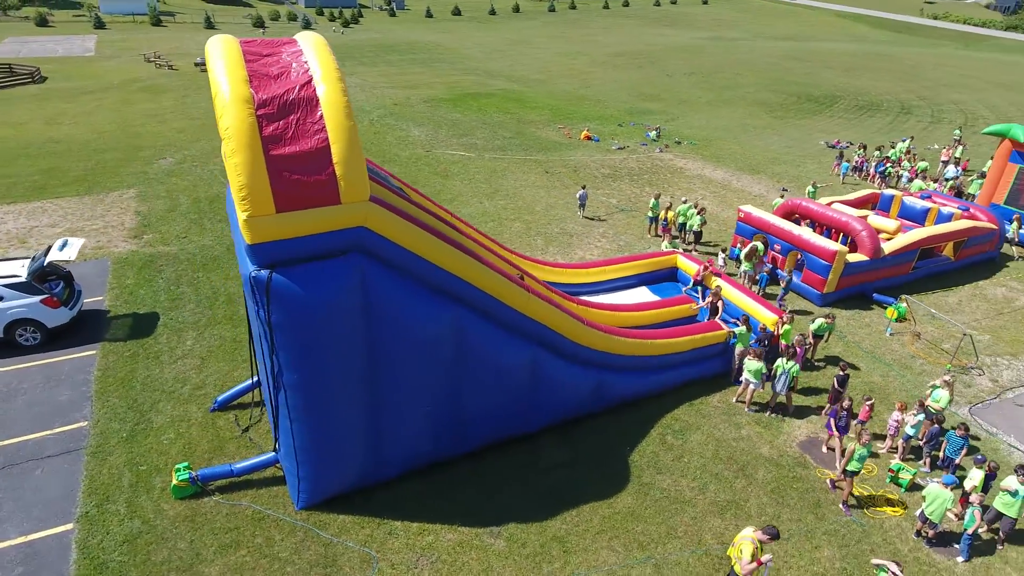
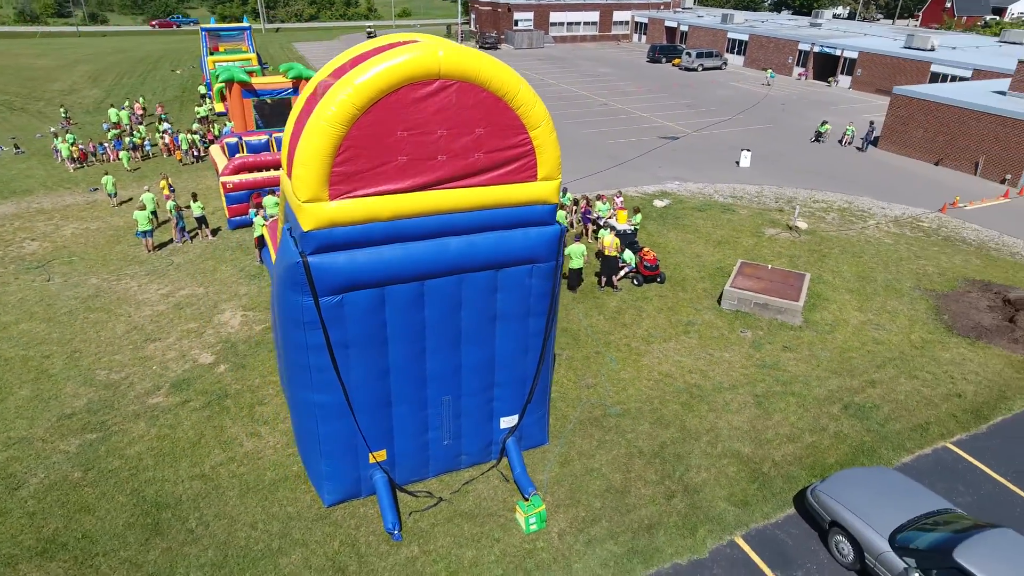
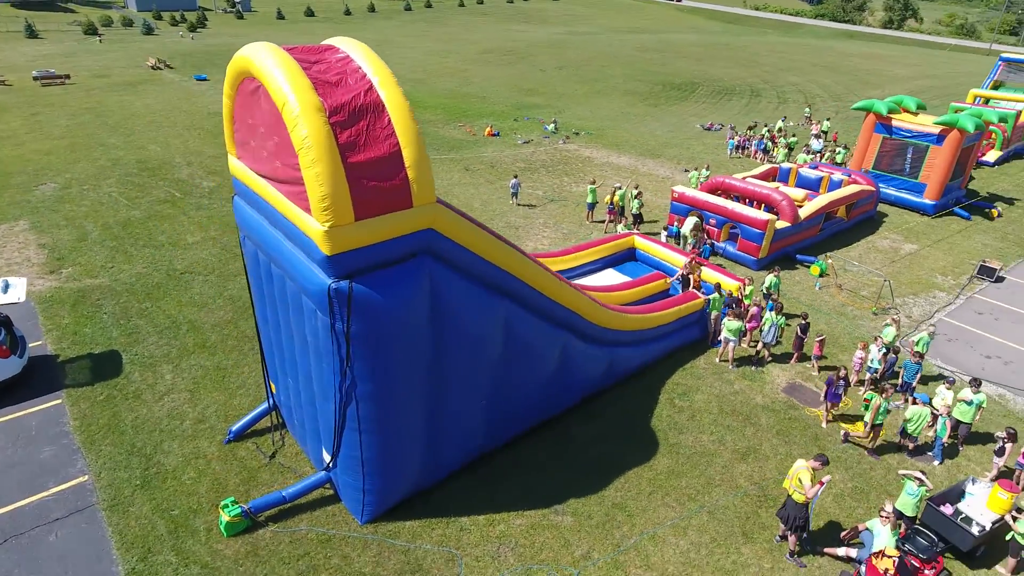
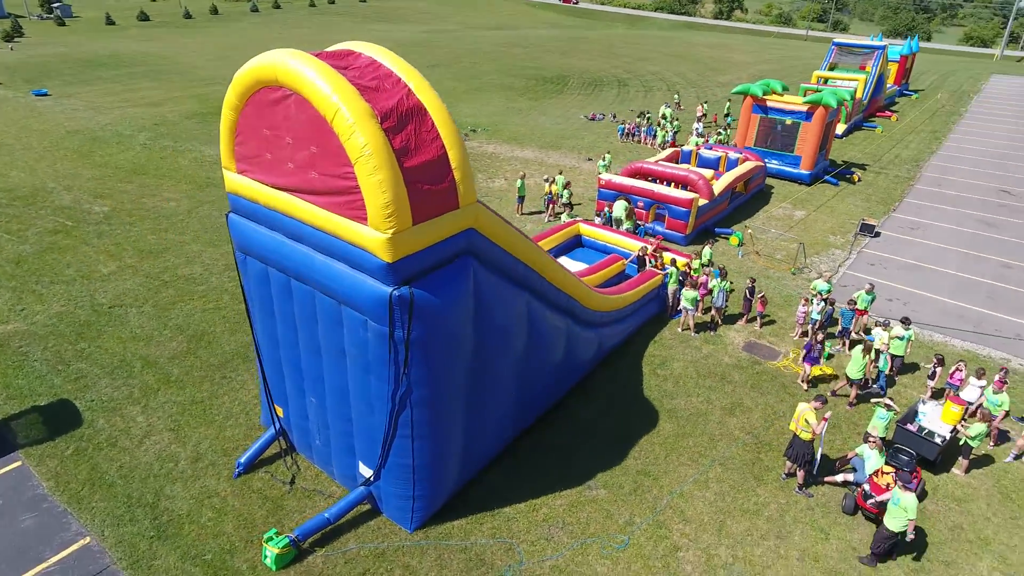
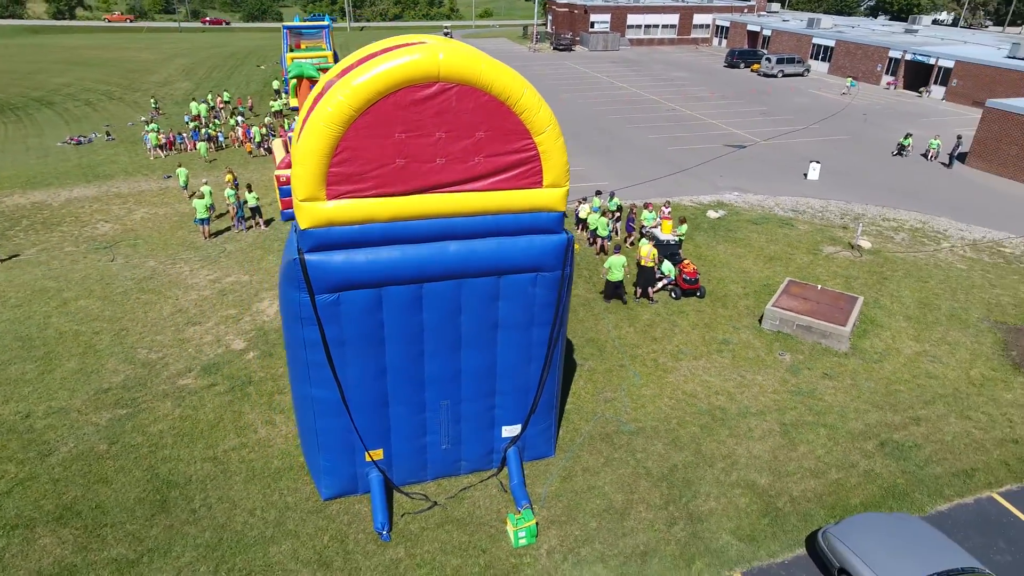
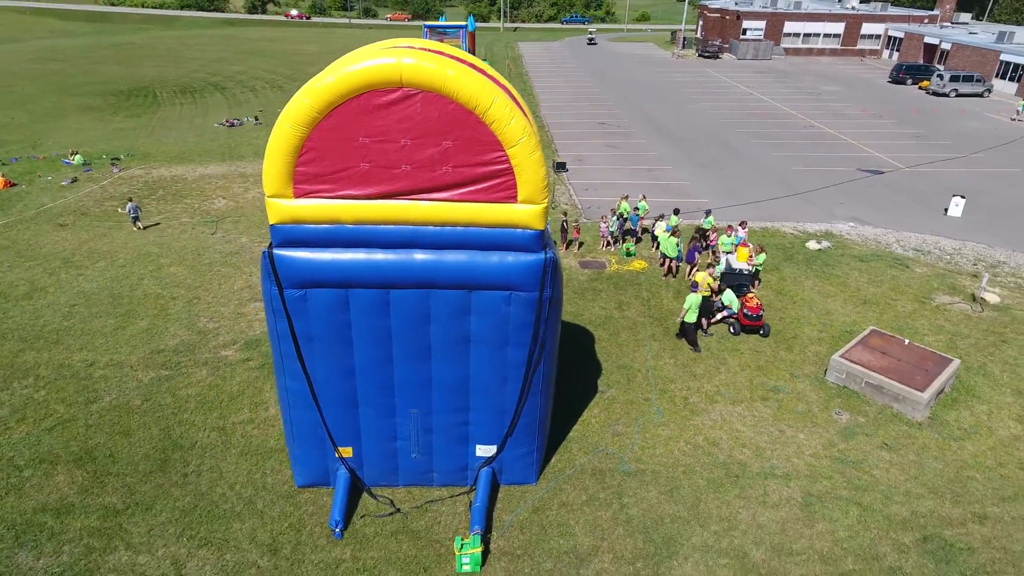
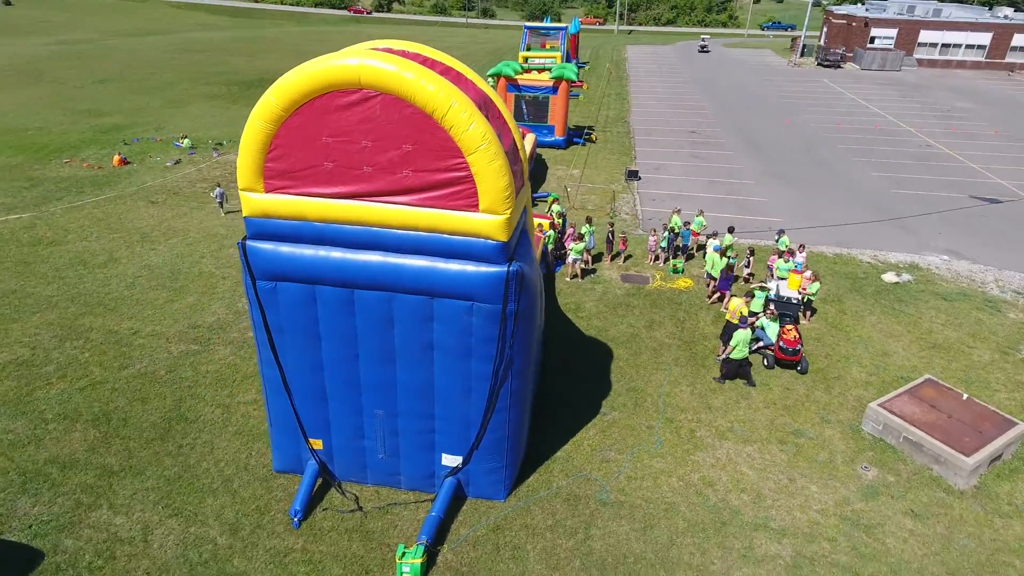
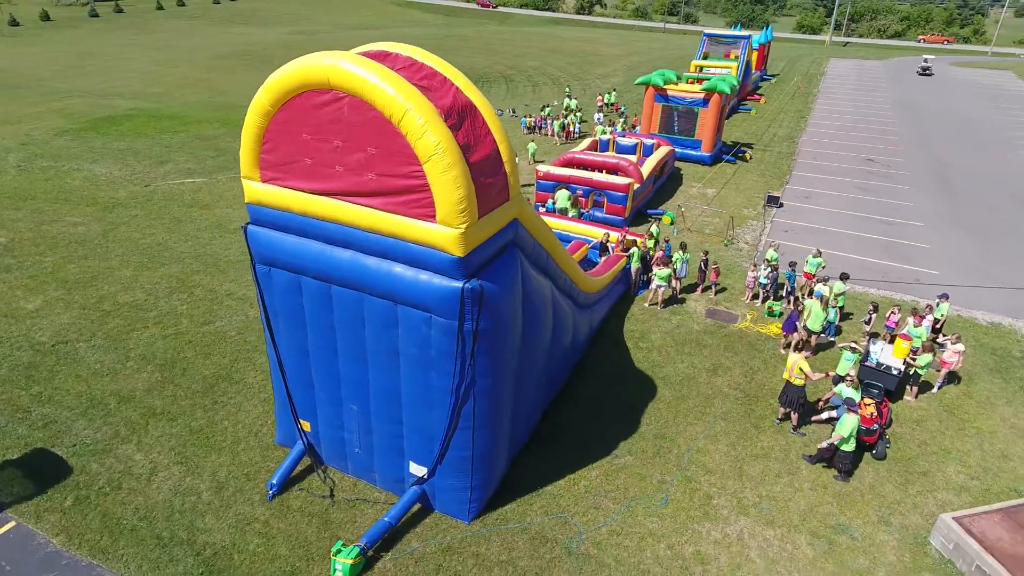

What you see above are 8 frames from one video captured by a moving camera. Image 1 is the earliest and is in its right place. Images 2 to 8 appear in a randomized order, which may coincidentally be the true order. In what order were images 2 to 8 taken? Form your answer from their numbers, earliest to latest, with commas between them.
3, 4, 8, 7, 6, 5, 2
